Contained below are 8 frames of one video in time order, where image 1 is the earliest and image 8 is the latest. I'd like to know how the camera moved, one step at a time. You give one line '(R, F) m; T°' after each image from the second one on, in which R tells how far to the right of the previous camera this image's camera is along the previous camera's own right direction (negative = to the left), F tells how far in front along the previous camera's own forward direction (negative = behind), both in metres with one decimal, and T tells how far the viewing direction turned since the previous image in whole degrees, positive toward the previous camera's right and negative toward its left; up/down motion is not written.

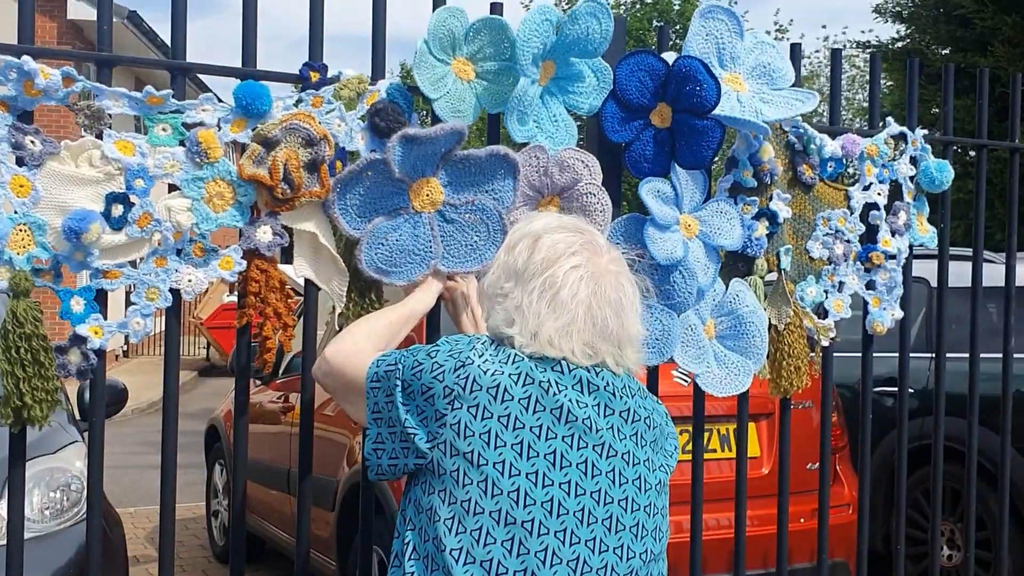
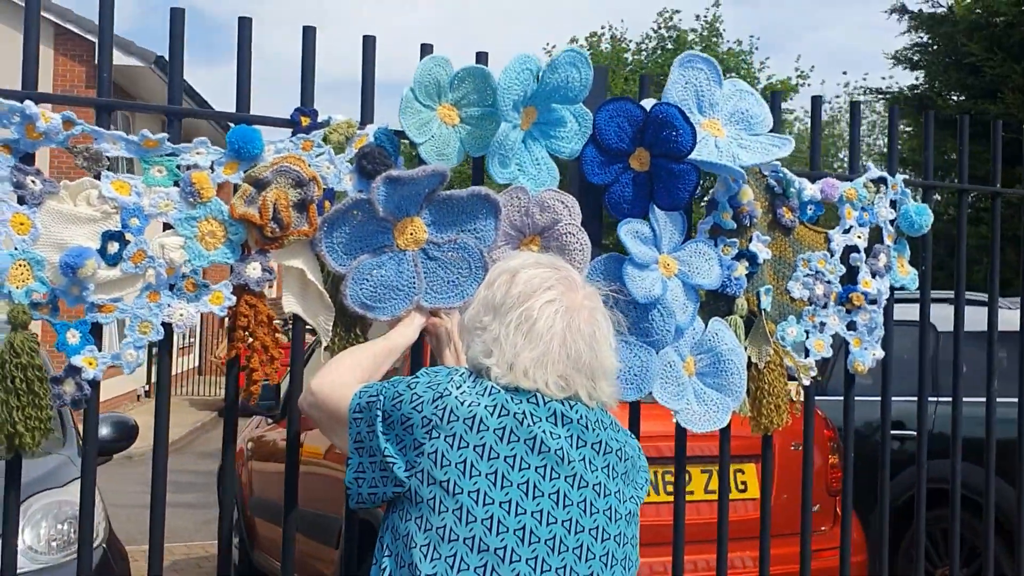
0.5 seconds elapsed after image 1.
(+0.1, -0.1) m; -1°
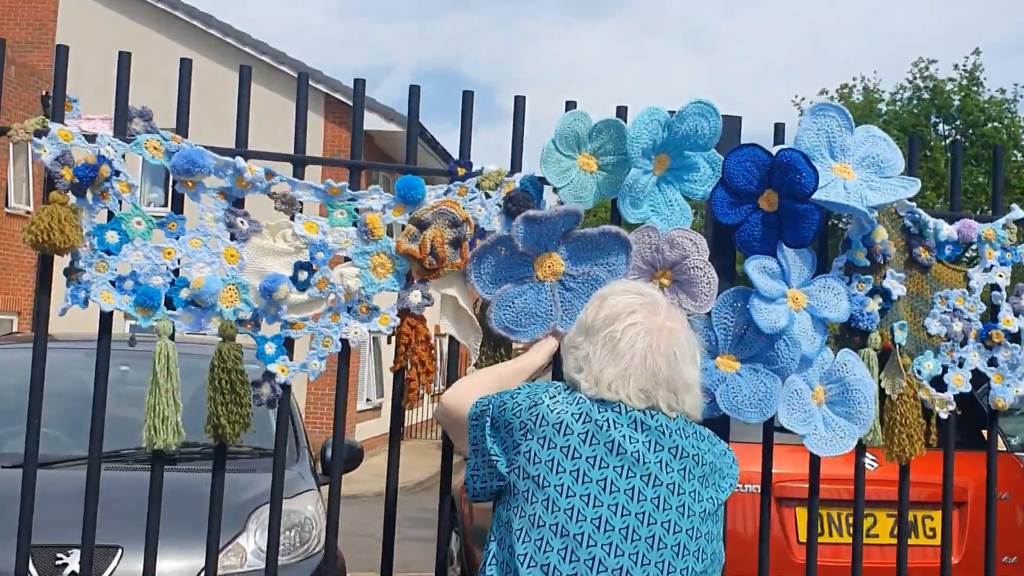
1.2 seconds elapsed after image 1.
(+0.3, -0.2) m; -14°
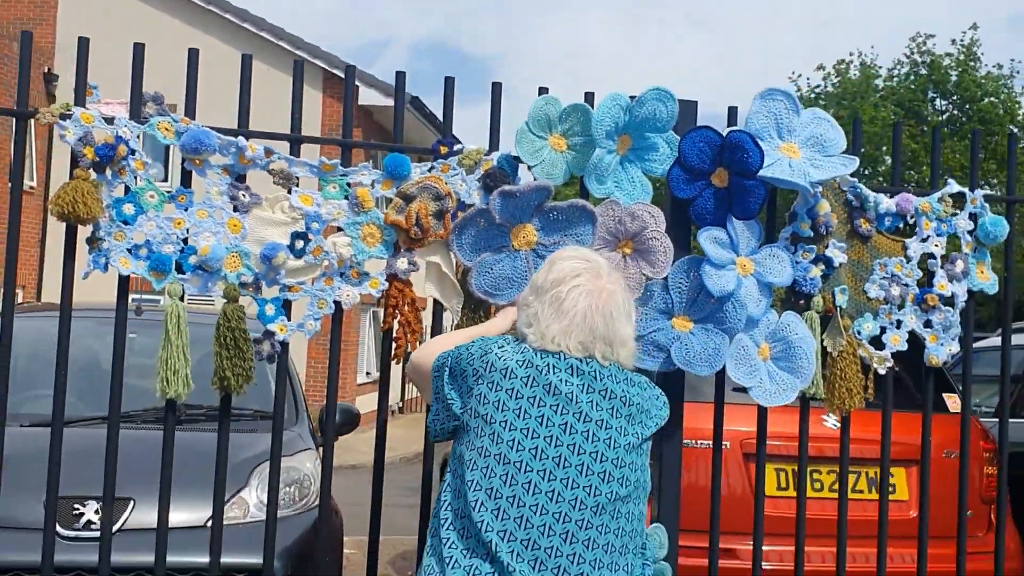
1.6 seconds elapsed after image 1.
(+0.1, -0.3) m; 0°
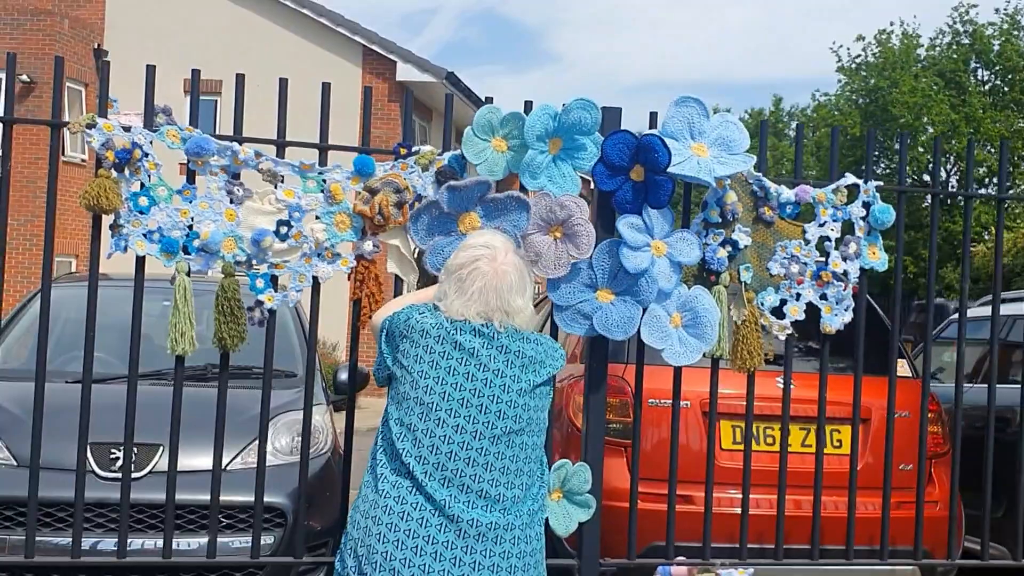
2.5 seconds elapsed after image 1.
(+0.3, -0.5) m; -3°
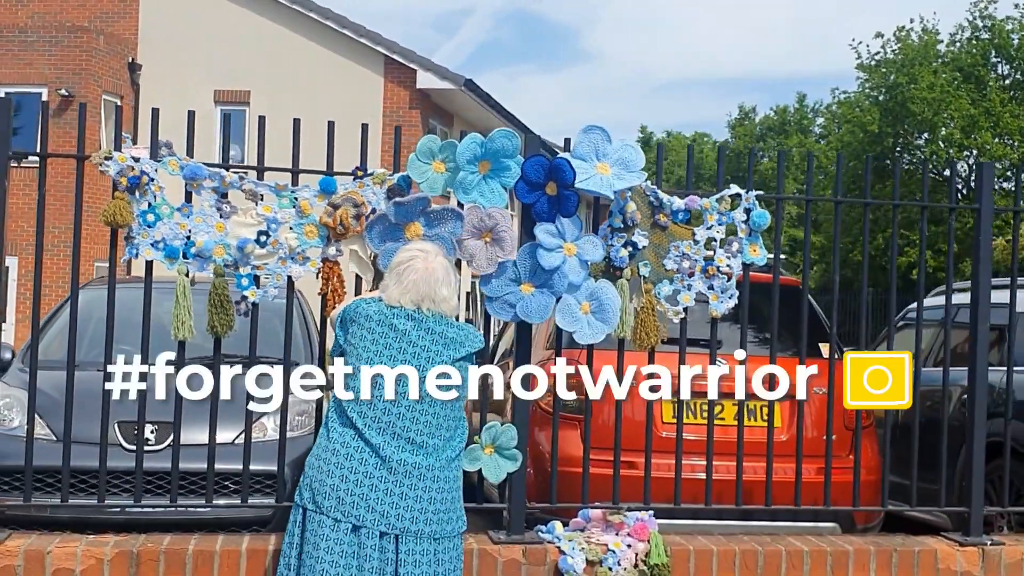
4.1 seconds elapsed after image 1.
(+0.4, -0.7) m; -2°
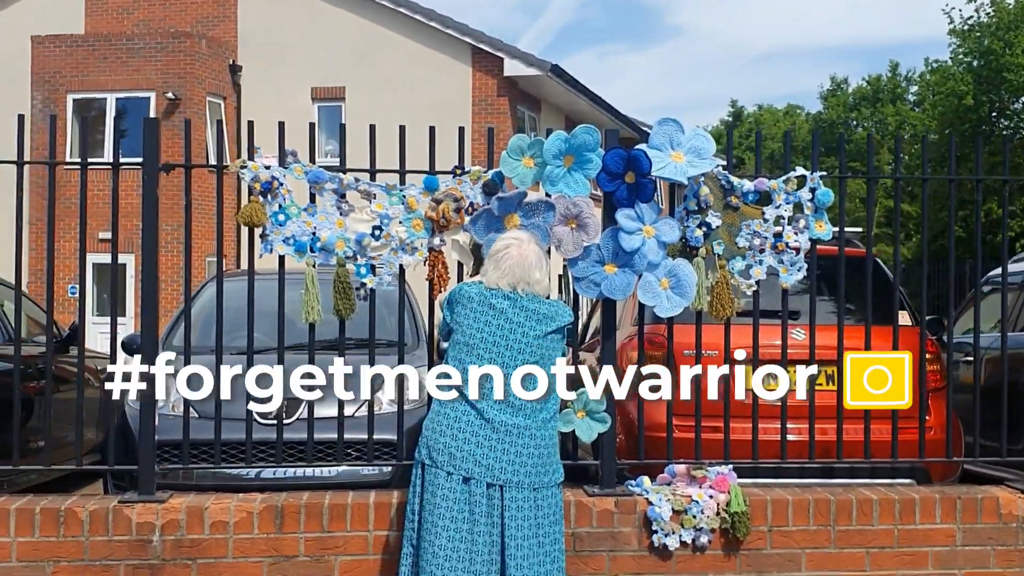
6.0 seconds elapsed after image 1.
(0.0, -0.5) m; -5°
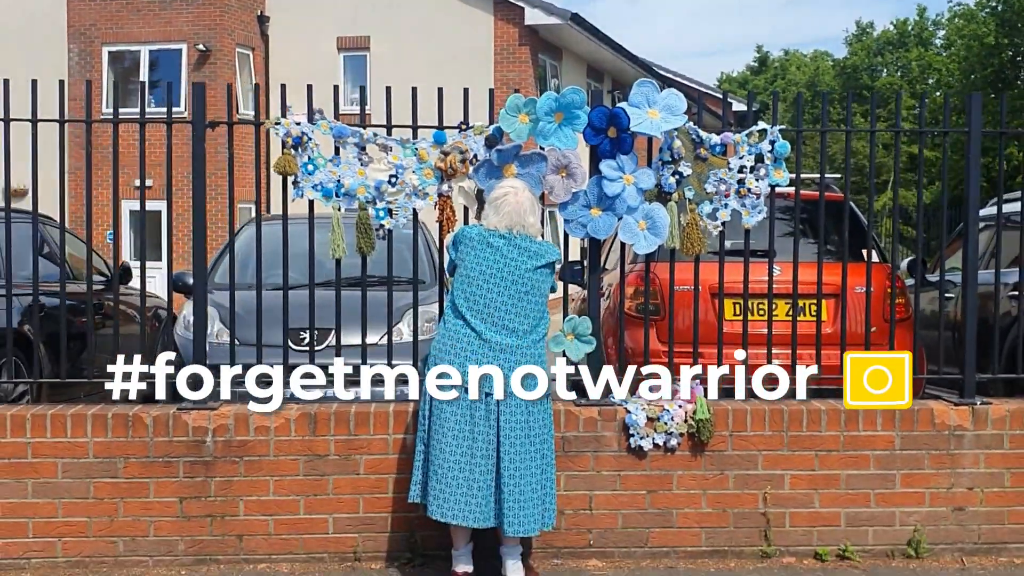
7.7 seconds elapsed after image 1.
(+0.1, -0.7) m; -2°
